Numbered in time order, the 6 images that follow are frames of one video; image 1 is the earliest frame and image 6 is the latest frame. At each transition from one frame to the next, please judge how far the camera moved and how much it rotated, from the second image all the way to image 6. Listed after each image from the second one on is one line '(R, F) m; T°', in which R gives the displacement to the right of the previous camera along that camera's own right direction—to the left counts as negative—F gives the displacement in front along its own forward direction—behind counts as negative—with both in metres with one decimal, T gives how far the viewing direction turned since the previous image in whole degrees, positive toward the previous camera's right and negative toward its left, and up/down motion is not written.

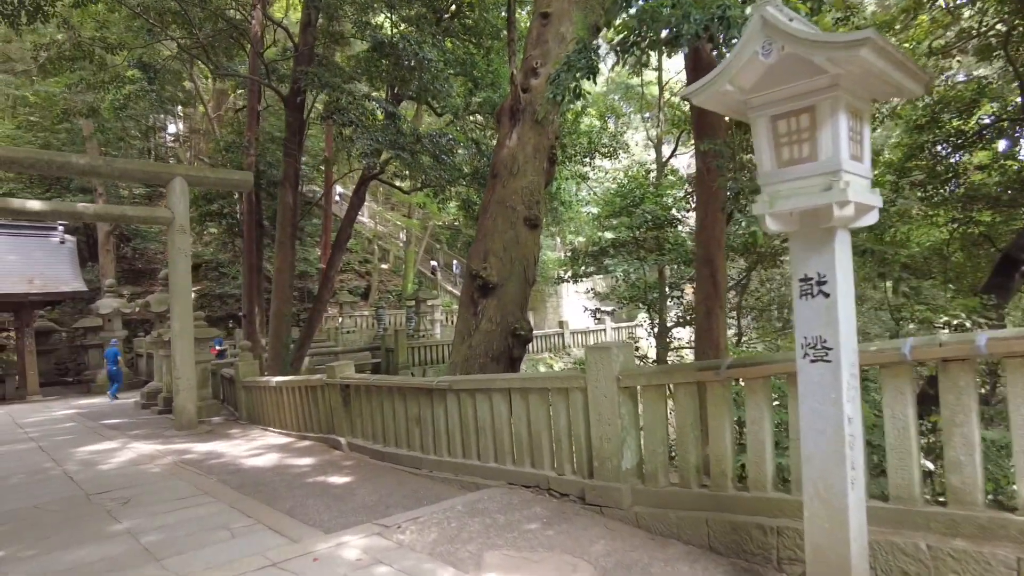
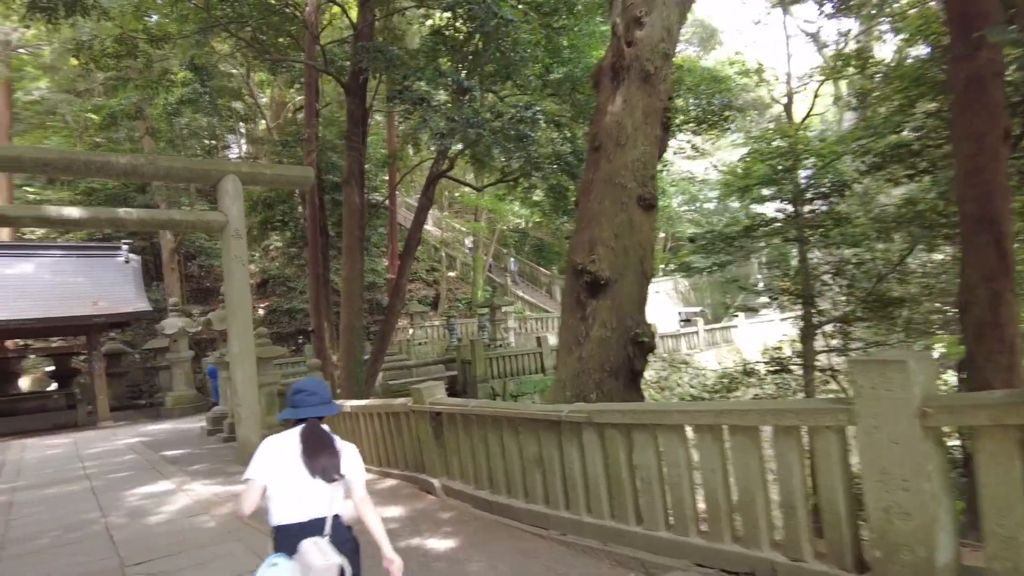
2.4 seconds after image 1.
(-0.5, +1.3) m; -5°
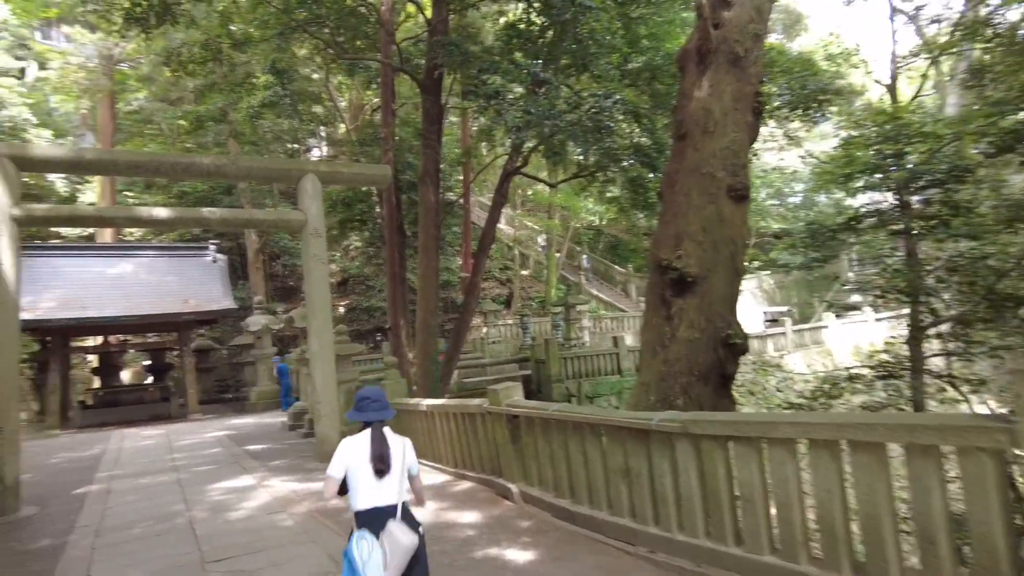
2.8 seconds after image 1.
(-0.1, +0.2) m; -6°
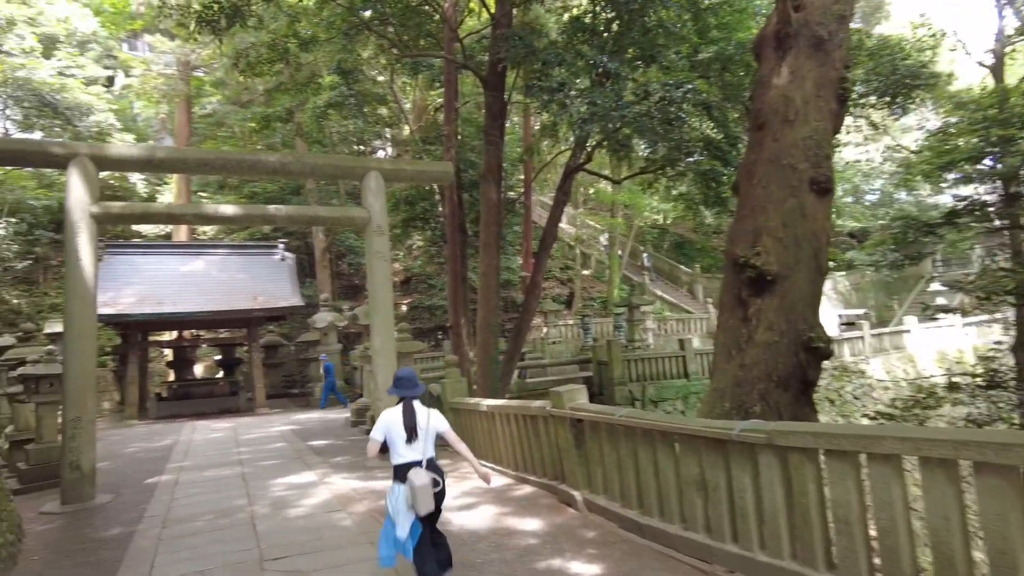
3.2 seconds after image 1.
(0.0, +0.2) m; -5°
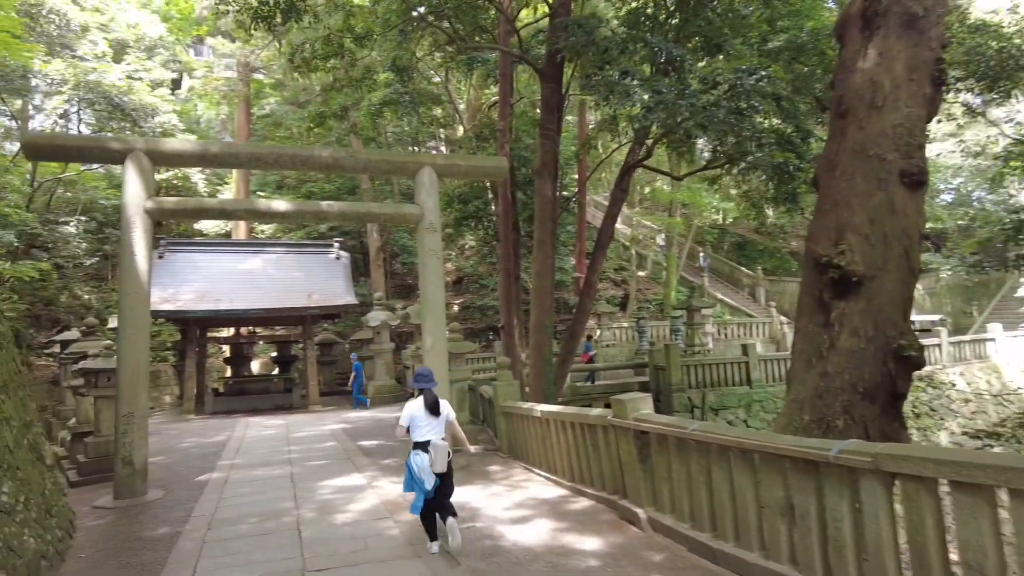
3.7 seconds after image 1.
(0.0, +0.3) m; -4°
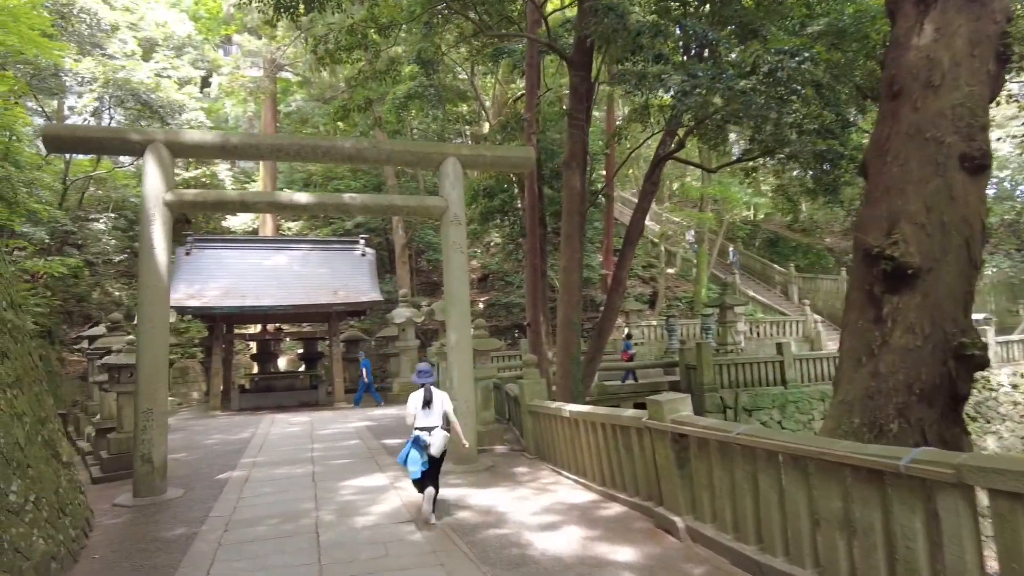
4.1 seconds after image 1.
(0.0, +0.2) m; -2°
